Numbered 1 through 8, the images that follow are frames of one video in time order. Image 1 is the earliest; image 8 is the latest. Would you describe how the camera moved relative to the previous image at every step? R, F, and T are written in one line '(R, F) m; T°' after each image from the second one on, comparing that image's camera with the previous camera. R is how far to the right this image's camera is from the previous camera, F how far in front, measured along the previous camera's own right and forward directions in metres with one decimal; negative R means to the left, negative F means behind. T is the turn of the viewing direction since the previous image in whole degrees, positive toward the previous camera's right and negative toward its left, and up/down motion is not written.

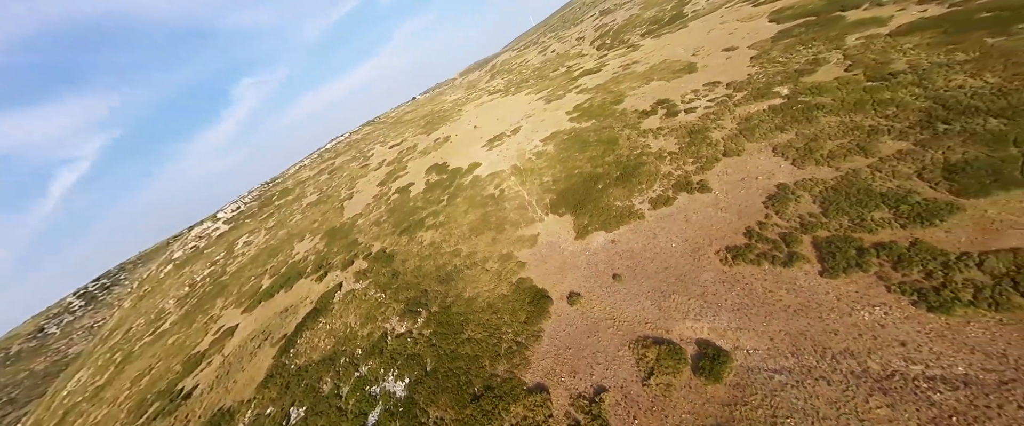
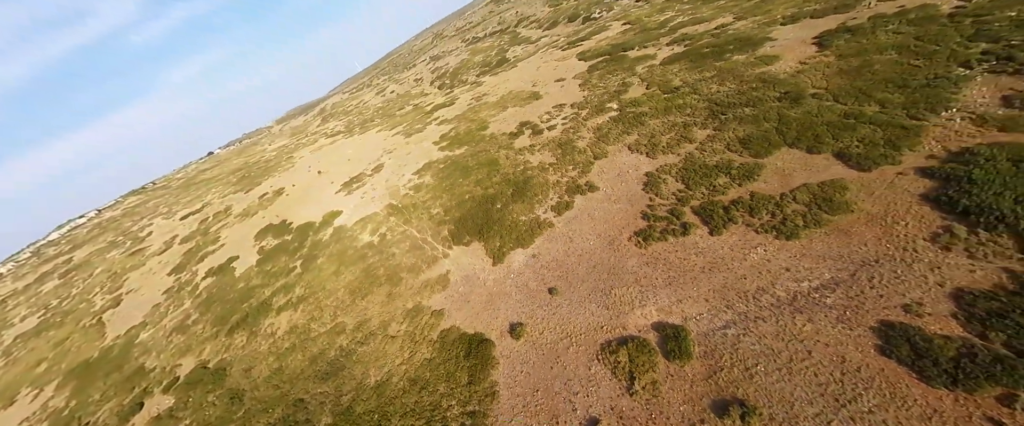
(-4.0, +5.4) m; +27°
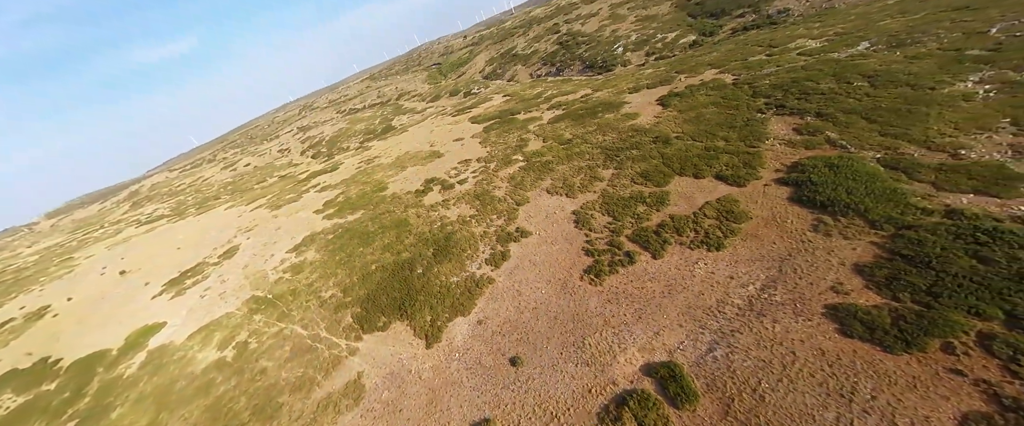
(-2.9, +5.0) m; +21°
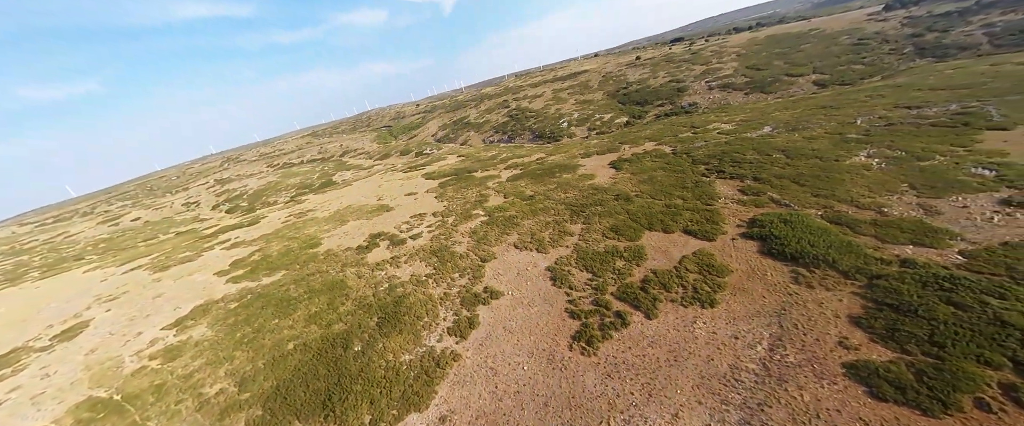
(-1.8, +4.1) m; +10°
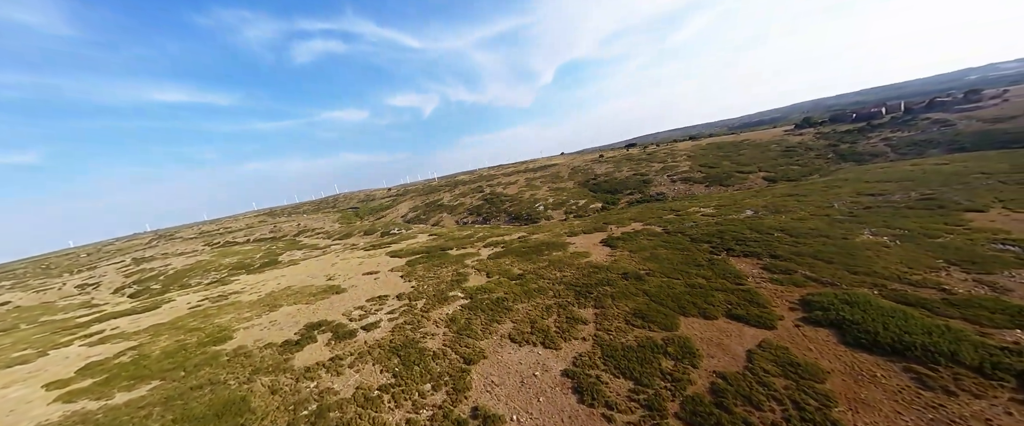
(-2.1, +7.6) m; +6°
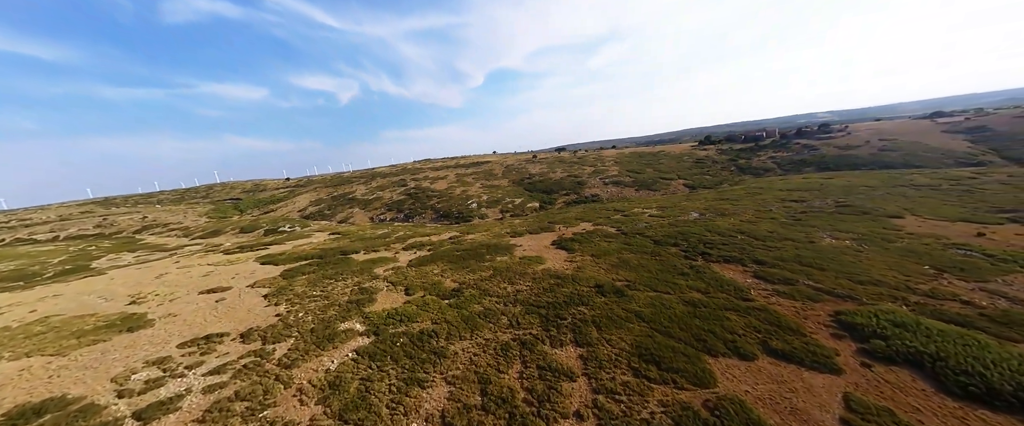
(-0.6, +11.2) m; +13°
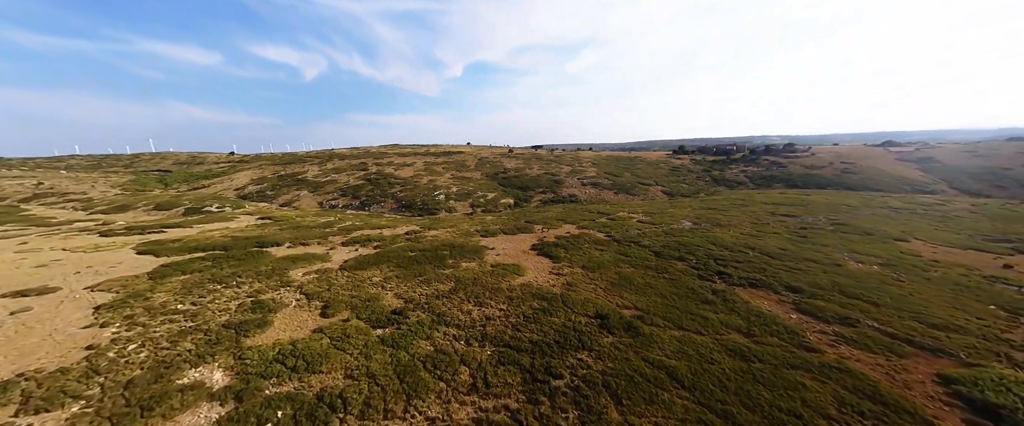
(-0.2, +8.2) m; +5°
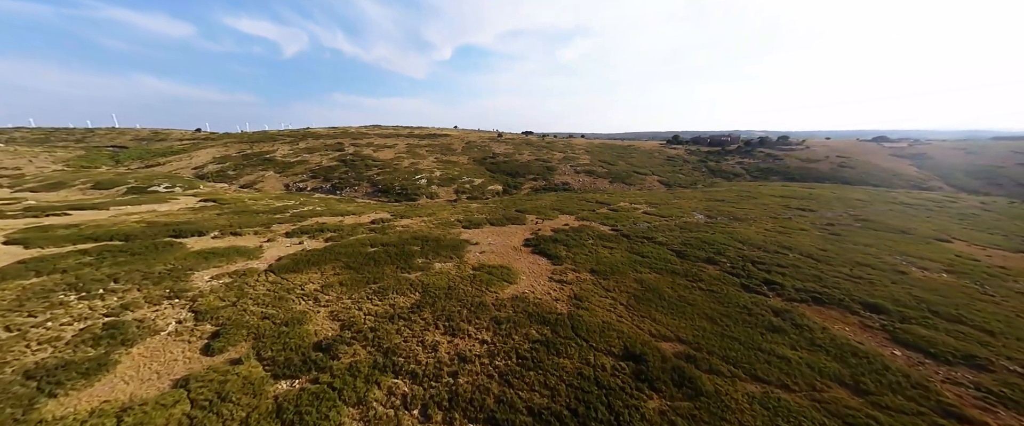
(0.0, +6.6) m; +2°
